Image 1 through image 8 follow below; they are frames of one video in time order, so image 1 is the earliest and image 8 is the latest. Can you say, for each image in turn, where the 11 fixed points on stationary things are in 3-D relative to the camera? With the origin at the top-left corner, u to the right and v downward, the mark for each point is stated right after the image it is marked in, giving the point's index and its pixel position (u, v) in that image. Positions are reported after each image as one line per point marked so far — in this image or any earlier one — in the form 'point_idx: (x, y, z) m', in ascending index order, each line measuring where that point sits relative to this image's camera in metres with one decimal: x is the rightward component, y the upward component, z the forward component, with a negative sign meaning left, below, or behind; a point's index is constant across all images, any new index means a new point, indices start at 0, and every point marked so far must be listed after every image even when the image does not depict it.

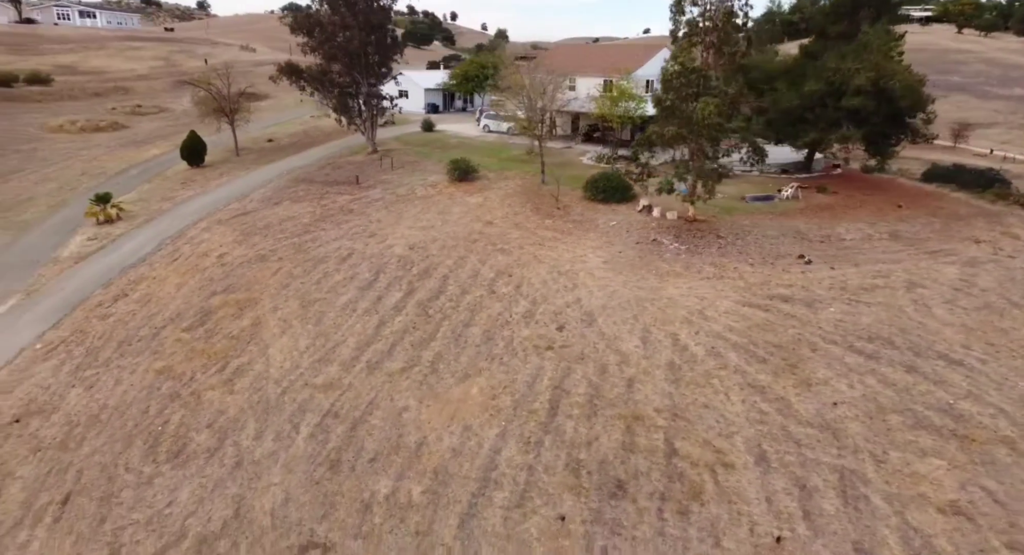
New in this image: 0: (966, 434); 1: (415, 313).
0: (+7.8, -2.7, +9.1) m
1: (-2.8, -1.1, +14.9) m
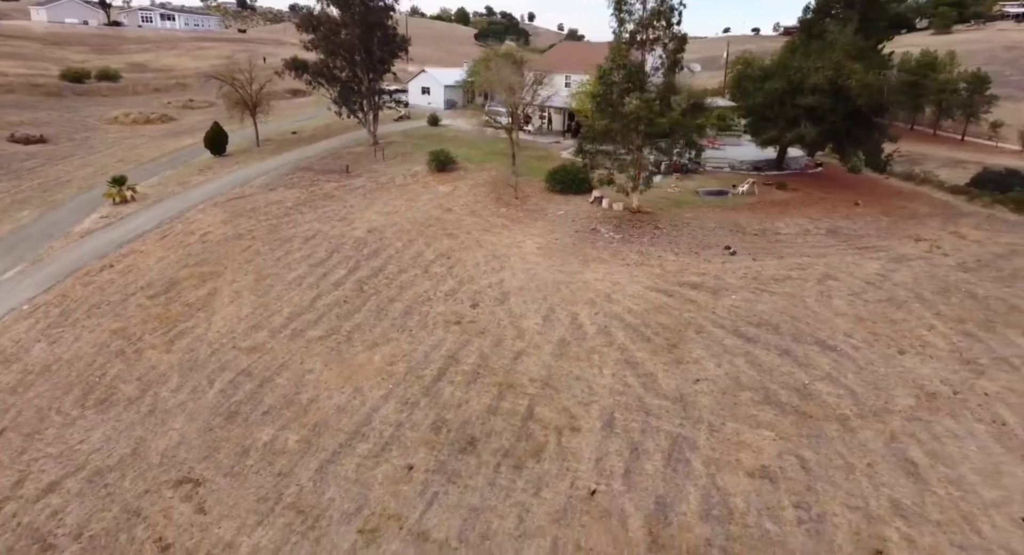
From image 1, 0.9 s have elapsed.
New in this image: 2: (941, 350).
0: (+5.3, -2.4, +9.4) m
1: (-4.9, -0.4, +15.9) m
2: (+8.9, -1.5, +10.7) m
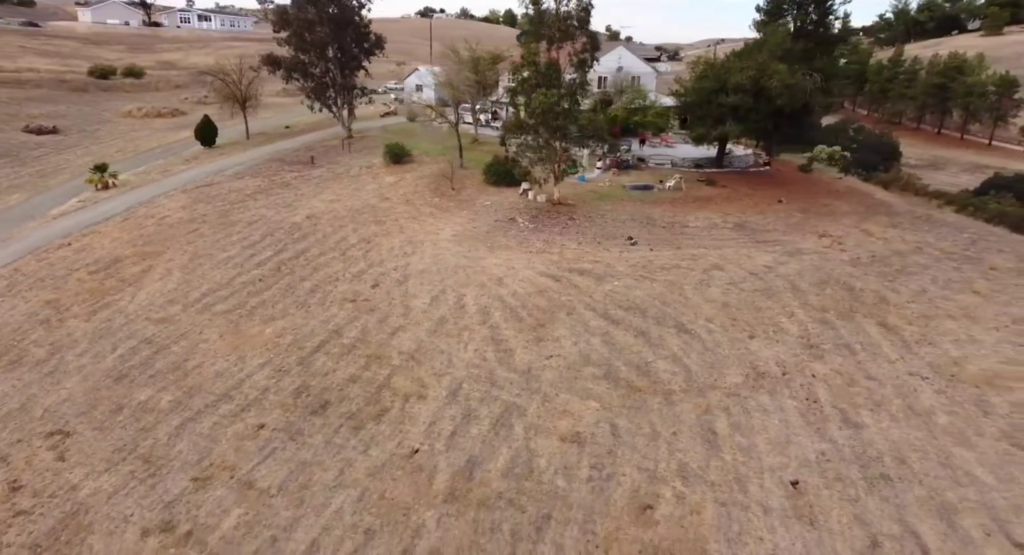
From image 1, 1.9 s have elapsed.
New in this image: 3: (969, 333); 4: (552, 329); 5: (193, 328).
0: (+2.4, -2.1, +9.9) m
1: (-7.6, +0.2, +16.6) m
2: (+6.0, -1.2, +11.2) m
3: (+9.8, -1.2, +11.0) m
4: (+0.9, -1.2, +11.8) m
5: (-8.2, -1.3, +13.5) m
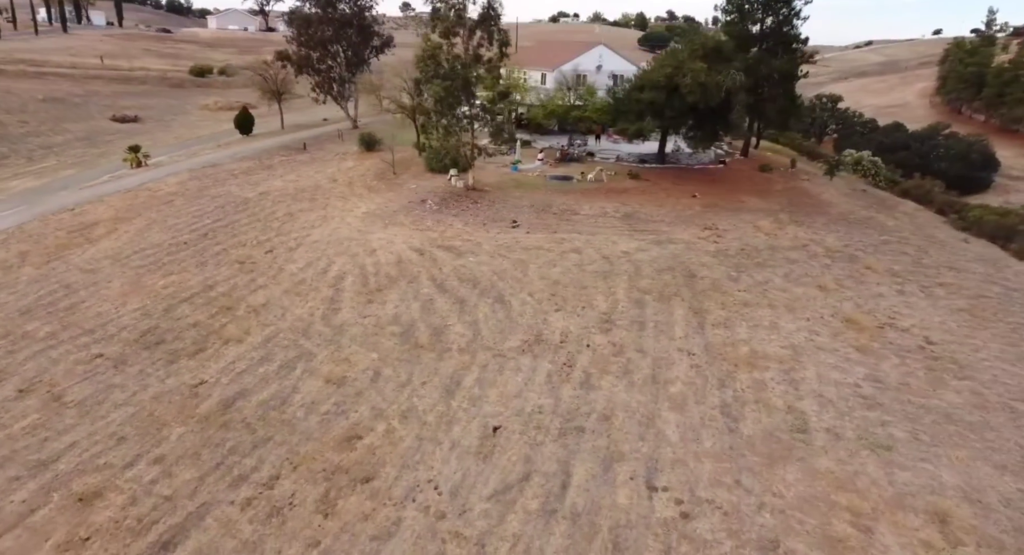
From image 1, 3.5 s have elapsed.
0: (-1.9, -1.4, +10.8) m
1: (-11.0, +1.4, +18.4) m
2: (+1.9, -0.7, +11.7) m
3: (+5.7, -0.9, +11.2) m
4: (-3.1, -0.4, +12.8) m
5: (-12.0, 0.0, +15.4) m
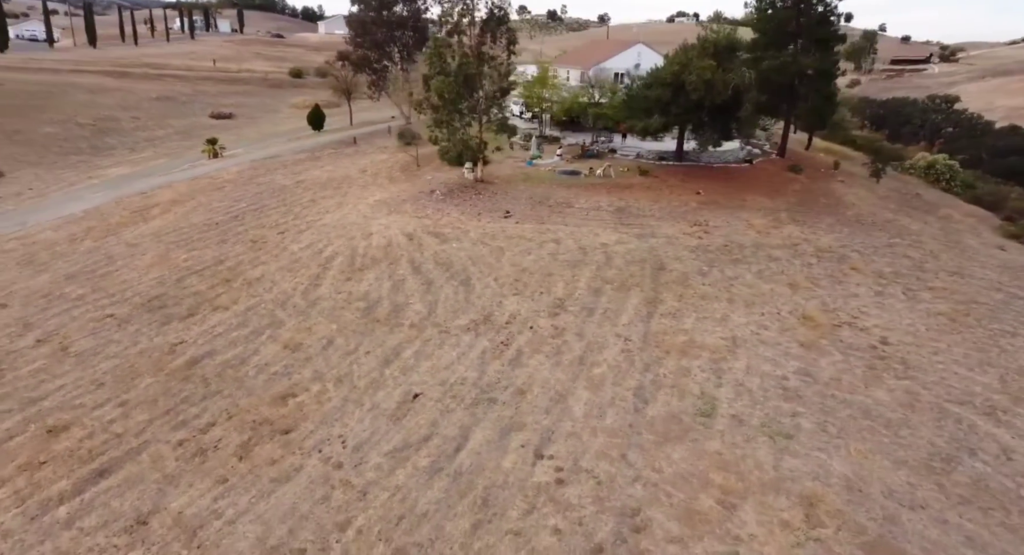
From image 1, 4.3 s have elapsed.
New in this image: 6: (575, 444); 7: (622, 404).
0: (-3.0, -0.9, +11.6) m
1: (-11.0, +2.3, +20.3) m
2: (+1.0, -0.4, +12.1) m
3: (+4.6, -0.8, +11.1) m
4: (-3.9, +0.1, +13.8) m
5: (-12.4, +0.8, +17.4) m
6: (+0.9, -2.6, +7.9) m
7: (+1.8, -2.1, +8.7) m
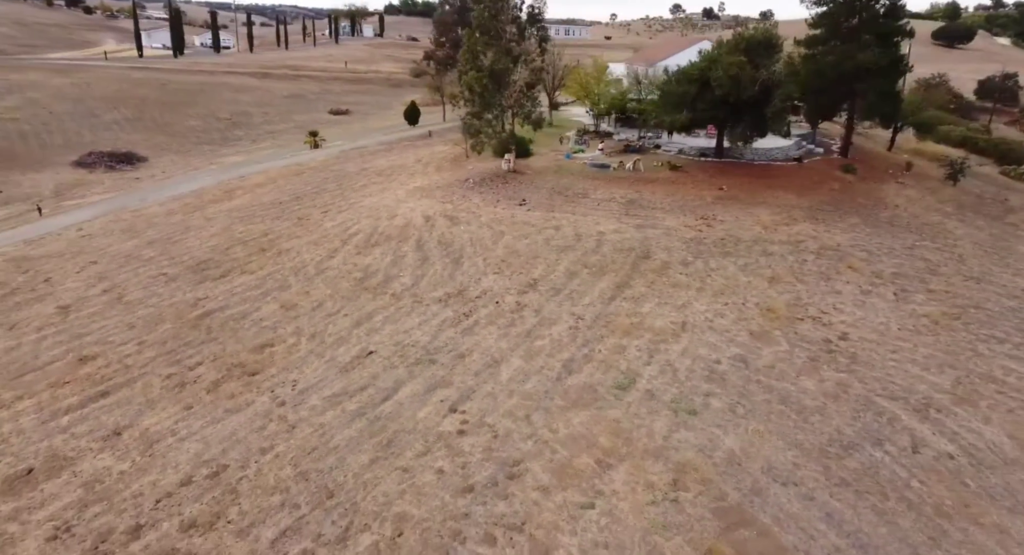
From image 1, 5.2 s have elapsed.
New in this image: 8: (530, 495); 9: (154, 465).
0: (-3.5, -0.2, +13.0) m
1: (-9.8, +3.4, +22.8) m
2: (+0.4, 0.0, +12.8) m
3: (+3.9, -0.5, +11.3) m
4: (-4.0, +0.8, +15.3) m
5: (-11.7, +2.1, +20.3) m
6: (-0.4, -2.1, +8.7) m
7: (+0.6, -1.7, +9.3) m
8: (+0.2, -2.9, +7.0) m
9: (-5.5, -2.9, +8.1) m
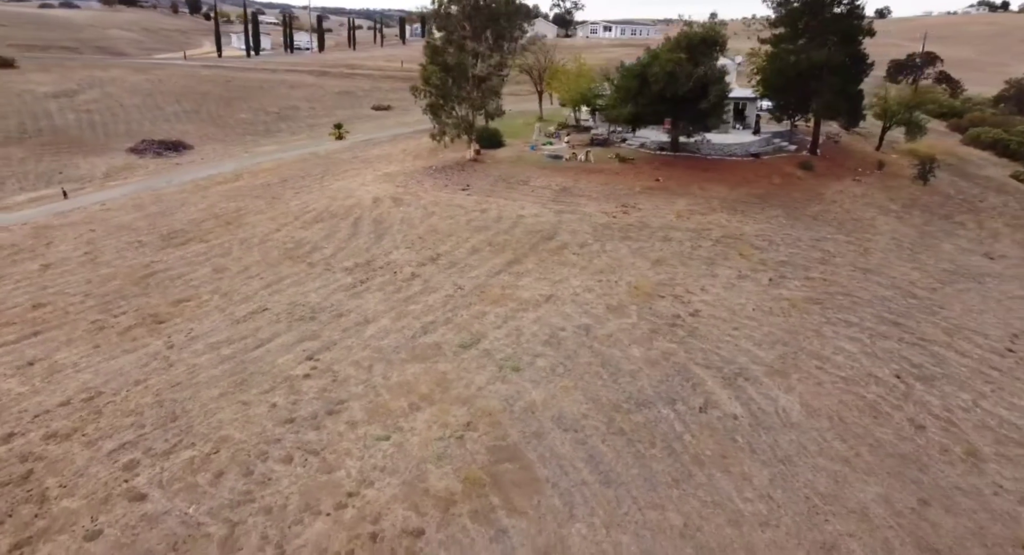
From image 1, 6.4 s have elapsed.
0: (-5.9, +0.6, +14.1) m
1: (-11.5, +4.5, +24.3) m
2: (-2.0, +0.7, +13.7) m
3: (+1.3, 0.0, +11.9) m
4: (-6.3, +1.7, +16.4) m
5: (-13.6, +3.2, +21.8) m
6: (-3.1, -1.4, +9.7) m
7: (-2.1, -1.1, +10.2) m
8: (-2.7, -2.3, +7.9) m
9: (-8.3, -2.0, +9.3) m
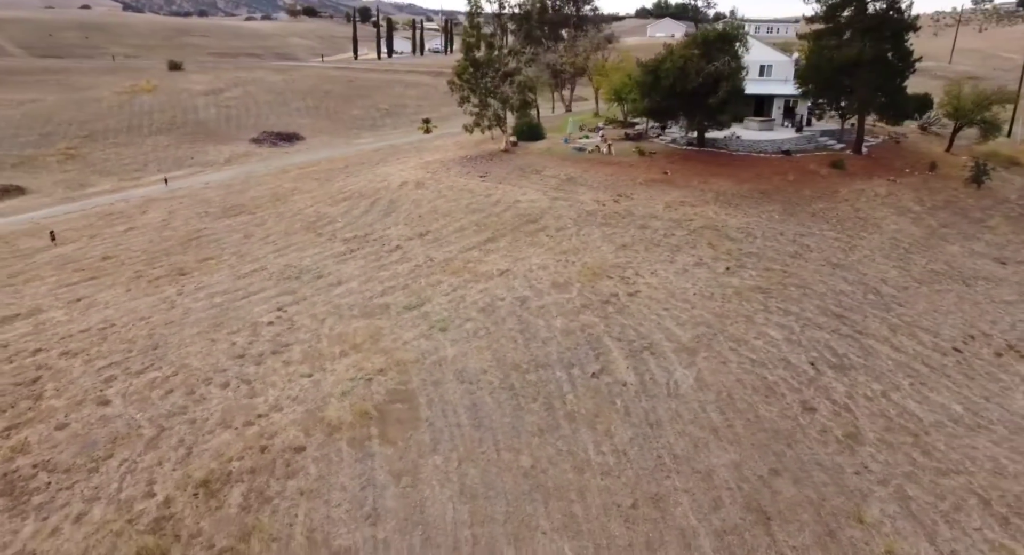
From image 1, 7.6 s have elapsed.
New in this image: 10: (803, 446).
0: (-6.3, +1.5, +15.8) m
1: (-10.0, +5.6, +26.7) m
2: (-2.5, +1.4, +14.8) m
3: (+0.5, +0.5, +12.5) m
4: (-6.2, +2.6, +18.1) m
5: (-12.5, +4.5, +24.6) m
6: (-4.3, -0.6, +11.0) m
7: (-3.2, -0.4, +11.4) m
8: (-4.2, -1.5, +9.2) m
9: (-9.6, -0.9, +11.4) m
10: (+4.0, -2.3, +7.1) m
